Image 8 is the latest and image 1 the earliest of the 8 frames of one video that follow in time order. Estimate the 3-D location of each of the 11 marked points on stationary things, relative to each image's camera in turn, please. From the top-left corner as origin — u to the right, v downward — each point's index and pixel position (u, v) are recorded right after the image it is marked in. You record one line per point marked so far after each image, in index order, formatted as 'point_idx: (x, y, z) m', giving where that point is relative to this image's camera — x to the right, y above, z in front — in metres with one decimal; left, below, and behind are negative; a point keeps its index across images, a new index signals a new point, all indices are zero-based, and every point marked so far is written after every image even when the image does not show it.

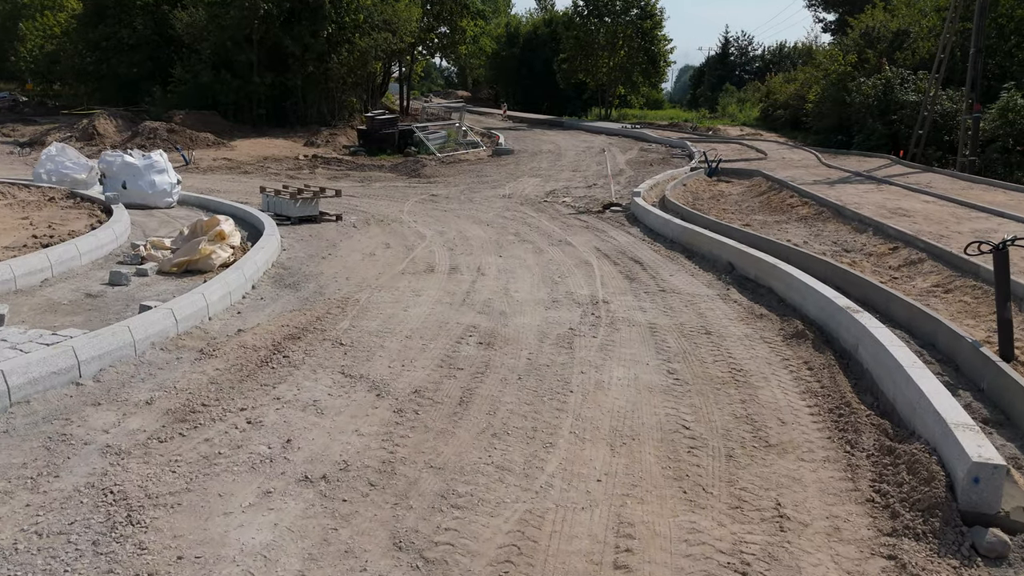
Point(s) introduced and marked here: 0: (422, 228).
0: (-1.8, +1.2, +14.6) m
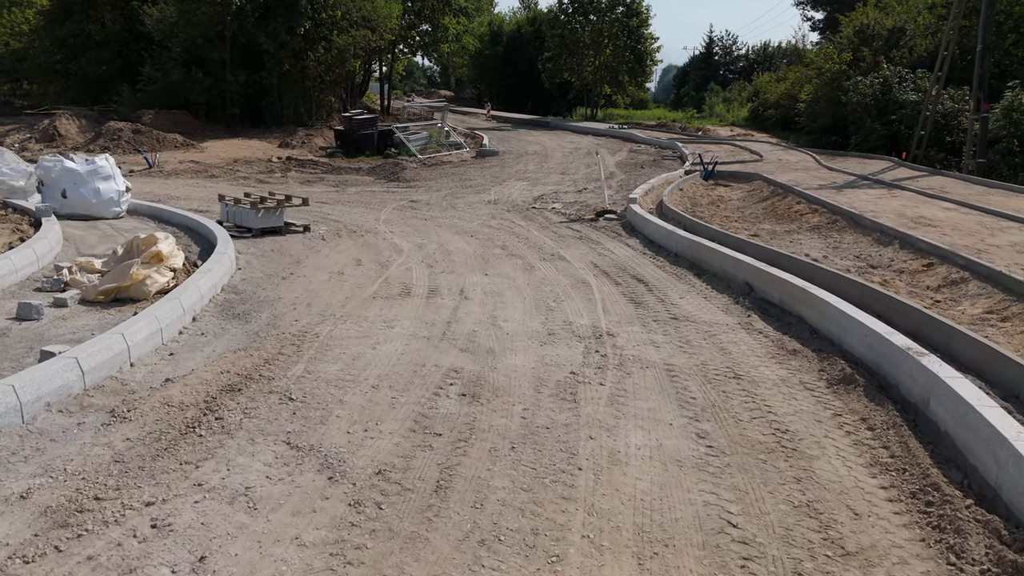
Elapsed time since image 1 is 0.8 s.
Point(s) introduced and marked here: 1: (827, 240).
0: (-2.0, +0.9, +13.2) m
1: (+5.5, +0.8, +12.7) m
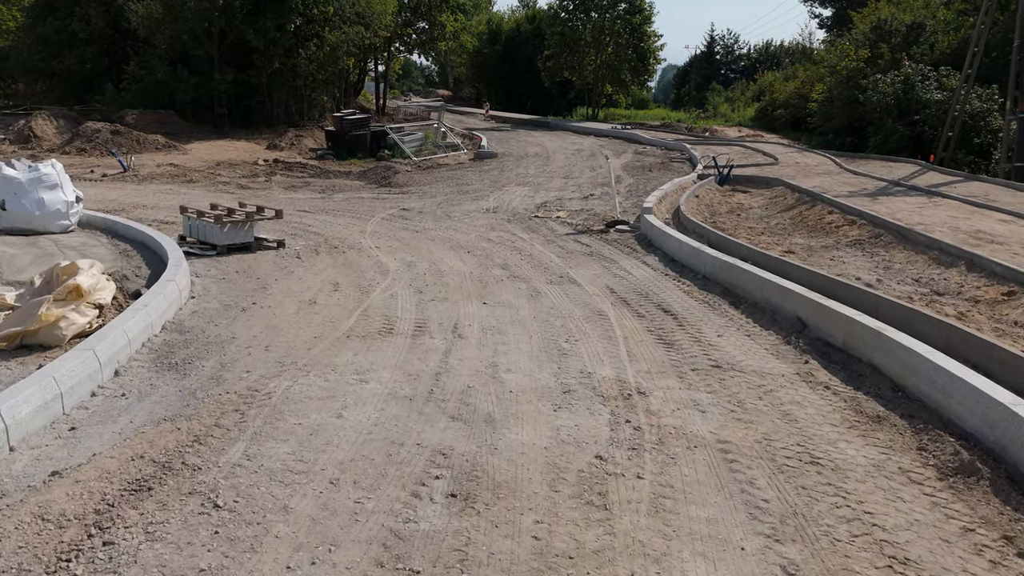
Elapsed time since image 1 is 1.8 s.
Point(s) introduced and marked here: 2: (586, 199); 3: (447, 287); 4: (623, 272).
0: (-2.0, +0.5, +11.6) m
1: (+5.6, +0.5, +11.1) m
2: (+2.0, +2.3, +19.0) m
3: (-0.9, 0.0, +9.8) m
4: (+1.7, +0.2, +10.8) m
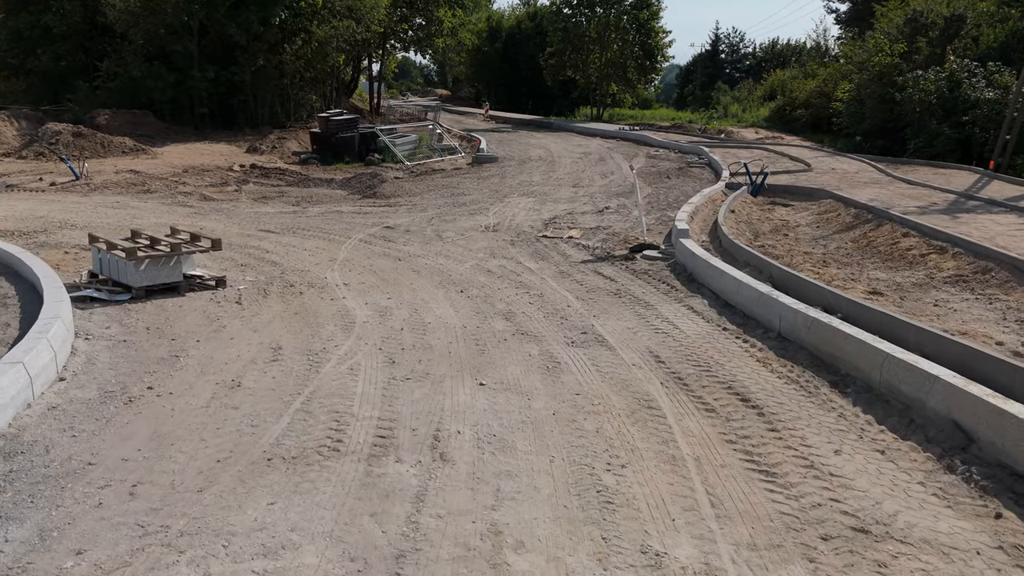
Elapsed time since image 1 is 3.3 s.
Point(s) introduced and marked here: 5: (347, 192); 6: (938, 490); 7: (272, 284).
0: (-1.9, -0.2, +8.9) m
1: (+5.6, -0.2, +8.4) m
2: (+2.0, +1.7, +16.4) m
3: (-0.8, -0.6, +7.1) m
4: (+1.7, -0.4, +8.1) m
5: (-4.4, +2.6, +19.5) m
6: (+2.7, -1.3, +4.6) m
7: (-3.2, +0.1, +9.6) m
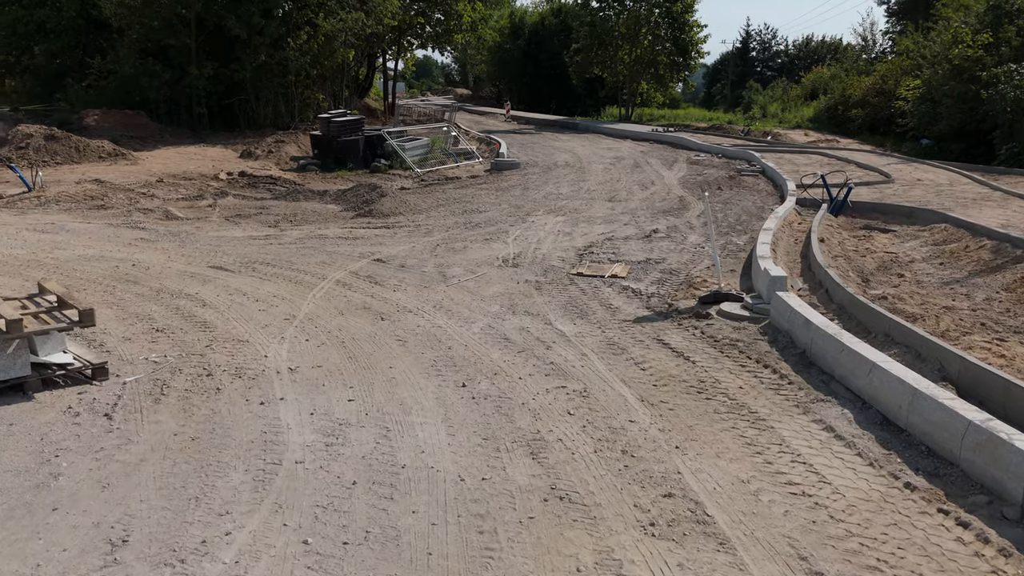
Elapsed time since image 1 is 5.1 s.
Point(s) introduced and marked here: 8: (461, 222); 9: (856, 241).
0: (-1.7, -1.0, +5.7) m
1: (+5.9, -1.0, +5.0) m
2: (+2.5, +0.9, +13.1) m
3: (-0.6, -1.4, +3.9) m
4: (+1.9, -1.2, +4.8) m
5: (-3.9, +1.8, +16.3) m
6: (+2.8, -2.1, +1.3) m
7: (-3.0, -0.7, +6.4) m
8: (-1.0, +1.4, +14.7) m
9: (+5.8, +0.8, +12.1) m
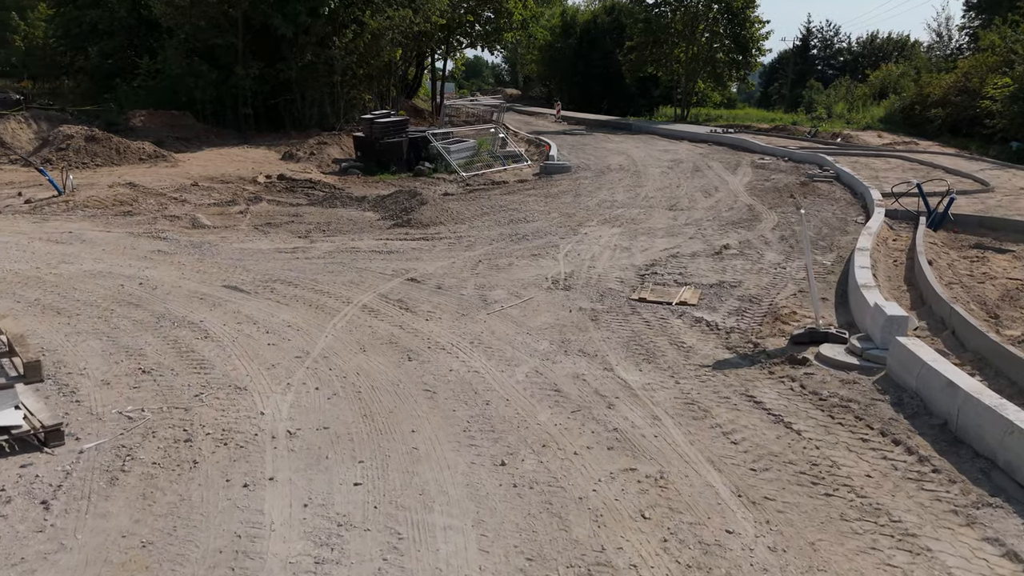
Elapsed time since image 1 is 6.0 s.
0: (-1.4, -1.3, +4.4) m
1: (+6.1, -1.5, +3.2) m
2: (+3.3, +0.5, +11.5) m
3: (-0.4, -1.8, +2.5) m
4: (+2.2, -1.6, +3.3) m
5: (-2.8, +1.5, +15.1) m
6: (+2.8, -2.5, -0.3) m
7: (-2.6, -1.0, +5.2) m
8: (-0.1, +1.0, +13.3) m
9: (+6.5, +0.3, +10.3) m
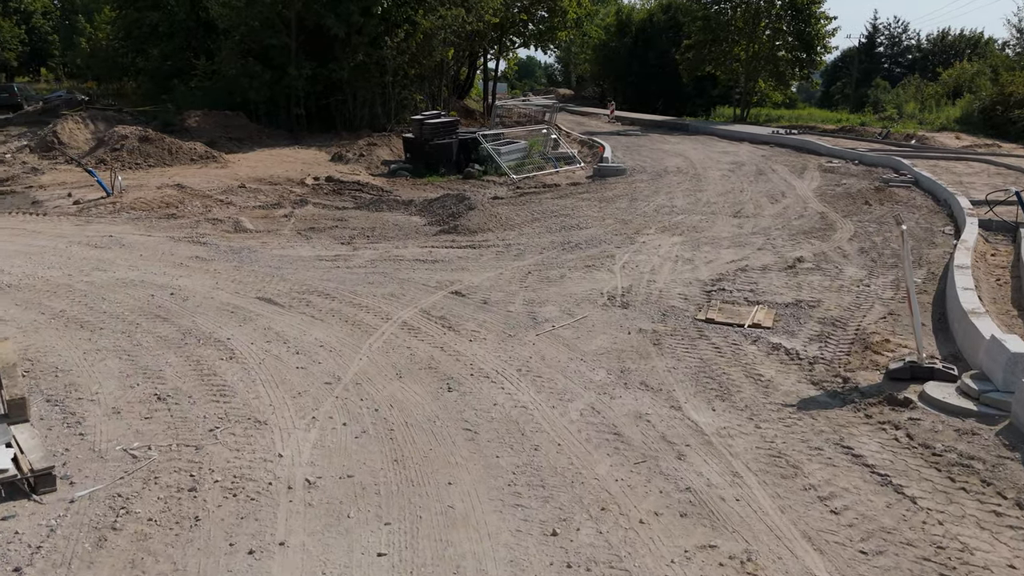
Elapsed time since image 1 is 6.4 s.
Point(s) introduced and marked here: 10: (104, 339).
0: (-1.1, -1.5, +3.7) m
1: (+6.3, -1.8, +2.0) m
2: (+4.1, +0.2, +10.4) m
3: (-0.3, -2.0, +1.7) m
4: (+2.4, -1.8, +2.3) m
5: (-1.8, +1.4, +14.5) m
6: (+2.8, -2.7, -1.3) m
7: (-2.2, -1.2, +4.6) m
8: (+0.8, +0.8, +12.5) m
9: (+7.2, 0.0, +9.0) m
10: (-4.0, -0.5, +7.0) m
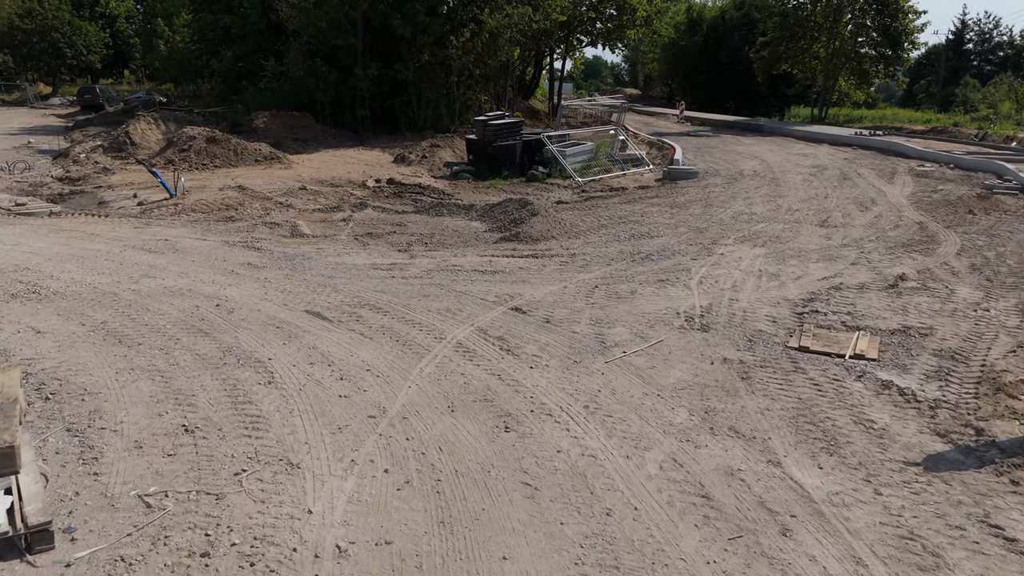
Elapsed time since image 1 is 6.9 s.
0: (-0.8, -1.6, +3.0) m
1: (+6.4, -2.1, +0.7) m
2: (+4.9, -0.1, +9.3) m
3: (-0.2, -2.1, +1.0) m
4: (+2.5, -2.1, +1.3) m
5: (-0.5, +1.2, +13.8) m
6: (+2.6, -3.0, -2.3) m
7: (-1.9, -1.3, +4.0) m
8: (+1.9, +0.6, +11.6) m
9: (+7.9, -0.3, +7.6) m
10: (-3.4, -0.6, +6.6) m
